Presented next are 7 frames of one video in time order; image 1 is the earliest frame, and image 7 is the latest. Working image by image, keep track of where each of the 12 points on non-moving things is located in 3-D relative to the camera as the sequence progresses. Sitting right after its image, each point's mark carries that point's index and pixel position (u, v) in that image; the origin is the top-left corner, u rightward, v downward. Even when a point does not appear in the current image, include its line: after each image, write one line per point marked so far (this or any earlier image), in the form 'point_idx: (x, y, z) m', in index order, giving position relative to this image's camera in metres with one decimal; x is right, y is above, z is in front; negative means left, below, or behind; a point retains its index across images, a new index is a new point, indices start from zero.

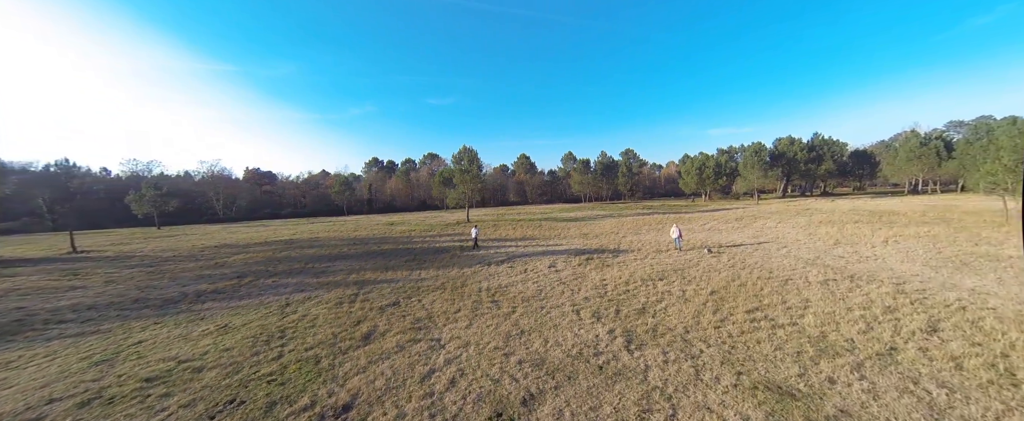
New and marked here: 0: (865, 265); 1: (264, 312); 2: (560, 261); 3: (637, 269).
0: (+14.4, -2.3, +12.8) m
1: (-8.0, -3.3, +10.2) m
2: (+2.3, -2.6, +15.5) m
3: (+5.3, -2.6, +13.5) m
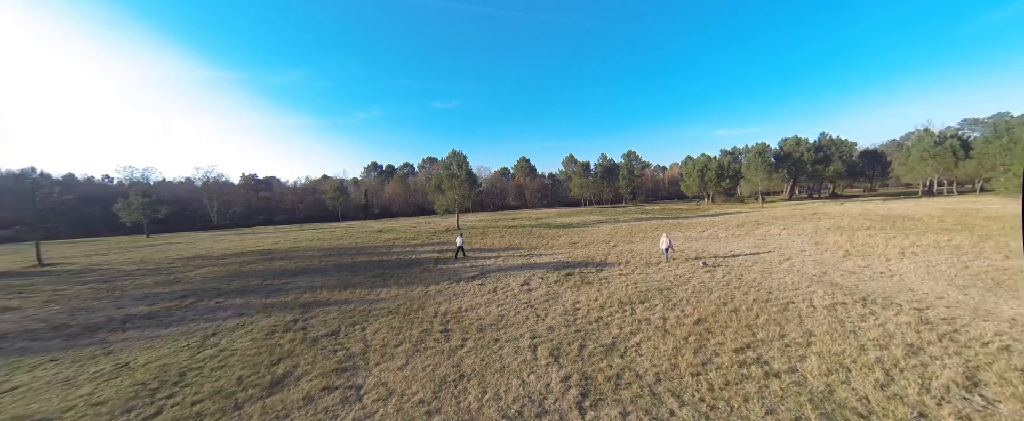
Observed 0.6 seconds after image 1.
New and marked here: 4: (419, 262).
0: (+13.1, -2.6, +11.2) m
1: (-9.4, -3.8, +8.9) m
2: (+1.0, -3.0, +14.1) m
3: (+4.0, -3.0, +12.0) m
4: (-5.6, -3.0, +18.9) m
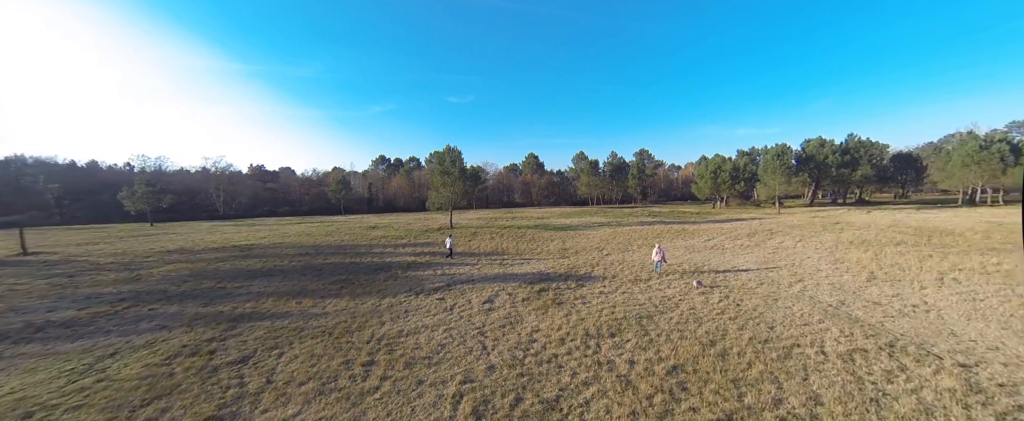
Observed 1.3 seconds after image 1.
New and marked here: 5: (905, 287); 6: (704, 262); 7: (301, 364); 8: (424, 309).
0: (+11.6, -3.3, +9.1) m
1: (-11.0, -3.9, +7.8) m
2: (-0.3, -3.3, +12.5) m
3: (+2.6, -3.4, +10.3) m
4: (-6.7, -3.1, +17.6) m
5: (+15.0, -2.9, +12.0) m
6: (+10.8, -3.0, +17.8) m
7: (-5.2, -3.8, +7.8) m
8: (-3.1, -3.5, +11.2) m
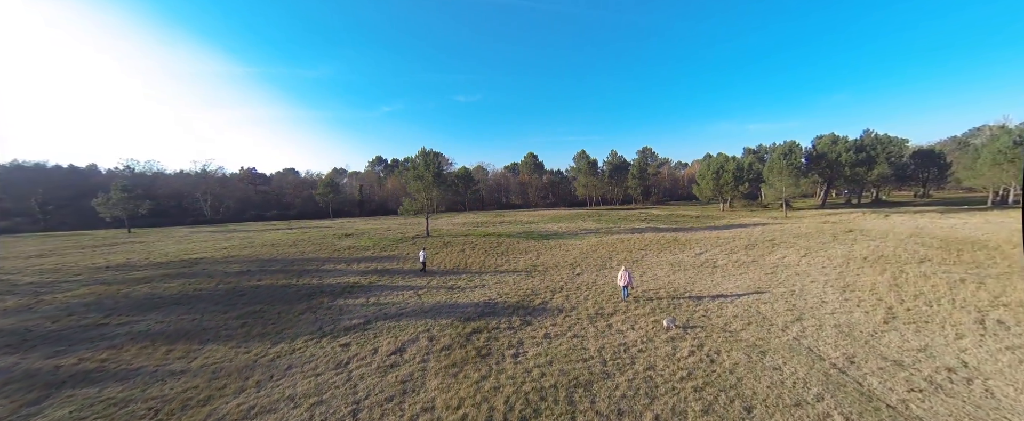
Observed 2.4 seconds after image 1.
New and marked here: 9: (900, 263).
0: (+9.0, -4.0, +6.5) m
1: (-13.6, -4.8, +5.6) m
2: (-2.8, -4.1, +10.1) m
3: (0.0, -4.2, +7.8) m
4: (-9.1, -3.9, +15.3) m
5: (+12.5, -3.6, +9.3) m
6: (+8.5, -3.7, +15.1) m
7: (-7.8, -4.7, +5.5) m
8: (-5.7, -4.3, +8.9) m
9: (+21.1, -2.9, +17.1) m
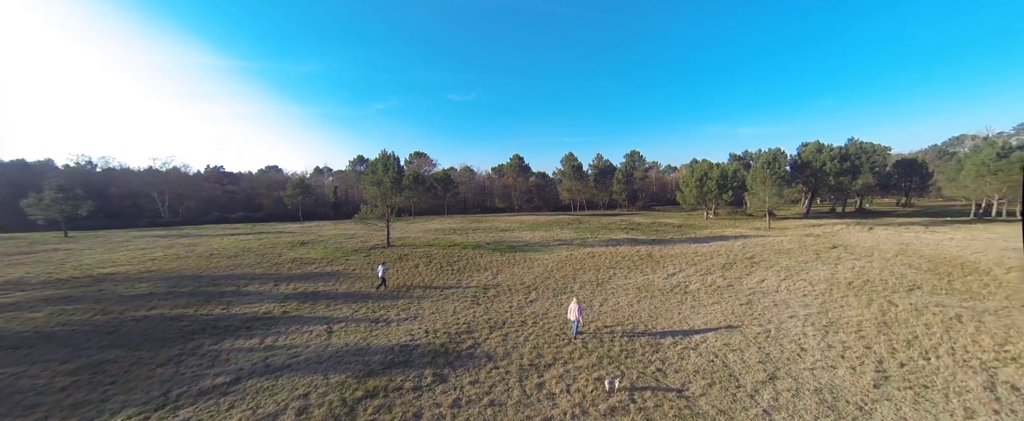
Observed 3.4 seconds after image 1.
0: (+6.5, -5.0, +4.4) m
1: (-16.1, -5.4, +3.0) m
2: (-5.4, -4.9, +7.7) m
3: (-2.5, -5.0, +5.5) m
4: (-11.8, -4.6, +12.8) m
5: (+9.9, -4.6, +7.3) m
6: (+5.7, -4.6, +13.0) m
7: (-10.3, -5.4, +3.0) m
8: (-8.2, -5.1, +6.4) m
9: (+18.3, -3.9, +15.3) m
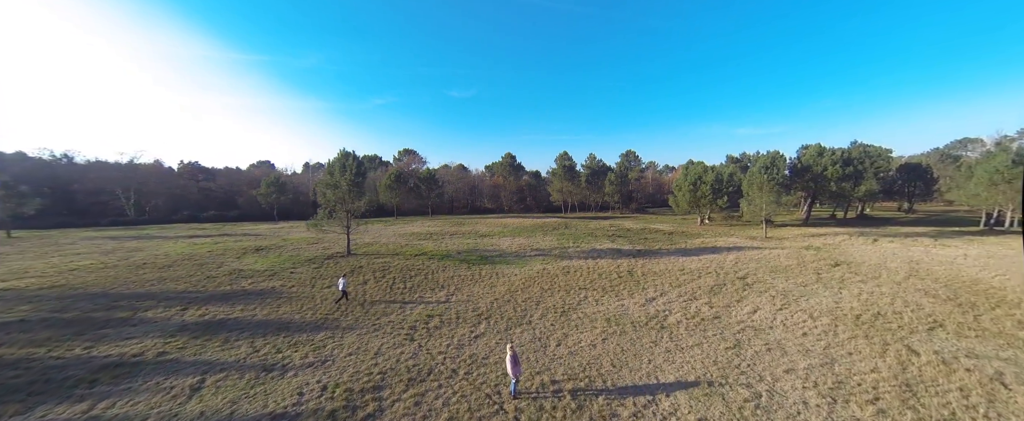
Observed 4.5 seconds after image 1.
0: (+4.1, -5.8, +1.8) m
1: (-18.5, -6.1, +0.3) m
2: (-7.8, -5.6, +5.1) m
3: (-4.9, -5.8, +2.9) m
4: (-14.3, -5.2, +10.1) m
5: (+7.5, -5.5, +4.7) m
6: (+3.3, -5.4, +10.4) m
7: (-12.7, -6.1, +0.4) m
8: (-10.6, -5.8, +3.8) m
9: (+15.9, -4.9, +12.7) m
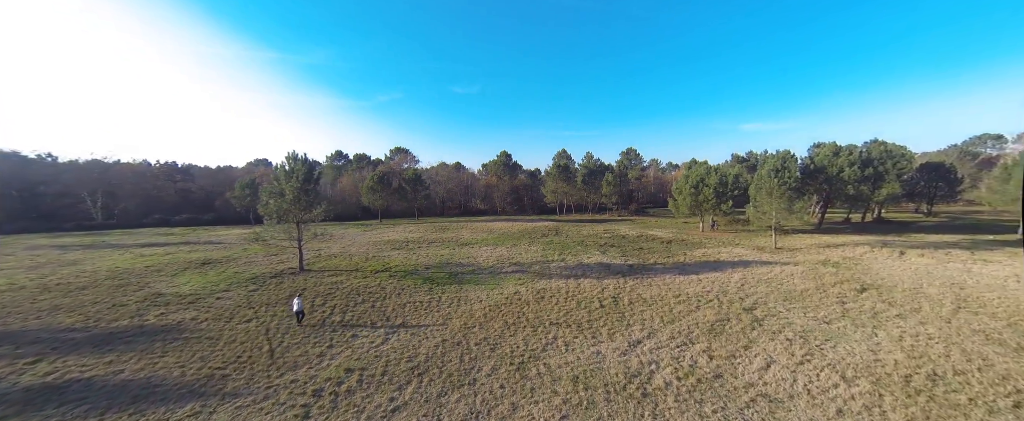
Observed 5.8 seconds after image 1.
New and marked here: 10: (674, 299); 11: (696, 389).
0: (+1.8, -6.9, -1.6) m
1: (-20.8, -7.2, -2.9) m
2: (-10.1, -6.7, +1.8) m
3: (-7.3, -6.9, -0.4) m
4: (-16.5, -6.2, +6.9) m
5: (+5.2, -6.5, +1.3) m
6: (+1.1, -6.4, +7.0) m
7: (-15.1, -7.2, -2.9) m
8: (-12.9, -6.8, +0.5) m
9: (+13.6, -5.8, +9.2) m
10: (+9.4, -5.0, +18.0) m
11: (+6.3, -5.9, +10.6) m
